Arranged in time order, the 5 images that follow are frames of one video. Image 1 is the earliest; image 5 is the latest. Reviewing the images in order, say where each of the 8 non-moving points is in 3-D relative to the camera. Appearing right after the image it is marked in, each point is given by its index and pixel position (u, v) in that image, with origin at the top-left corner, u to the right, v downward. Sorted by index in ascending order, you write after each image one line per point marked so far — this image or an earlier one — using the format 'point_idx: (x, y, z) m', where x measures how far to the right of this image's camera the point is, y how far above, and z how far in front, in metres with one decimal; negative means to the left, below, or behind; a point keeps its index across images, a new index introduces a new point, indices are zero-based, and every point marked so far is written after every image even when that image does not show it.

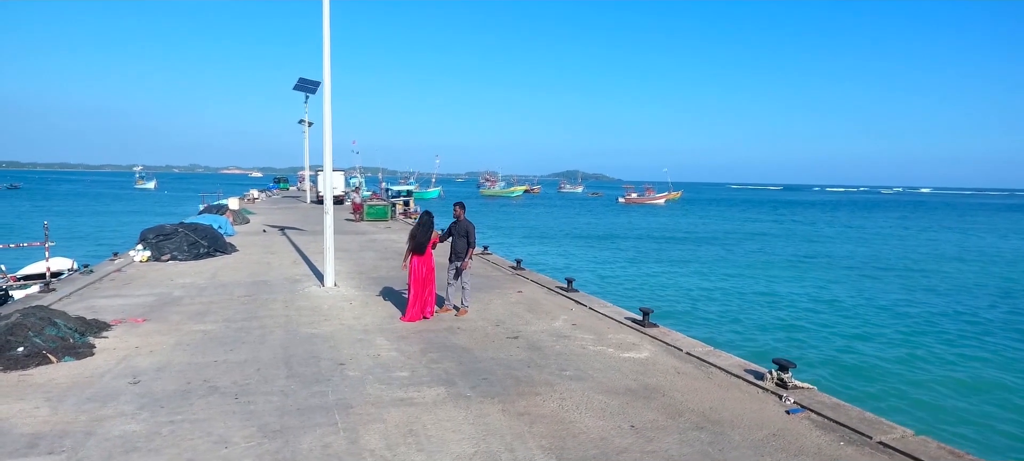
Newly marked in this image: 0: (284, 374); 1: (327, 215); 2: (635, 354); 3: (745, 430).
0: (-1.9, -1.2, +5.0) m
1: (-2.8, +0.2, +9.1) m
2: (+1.2, -1.2, +5.9) m
3: (+1.6, -1.3, +4.0) m
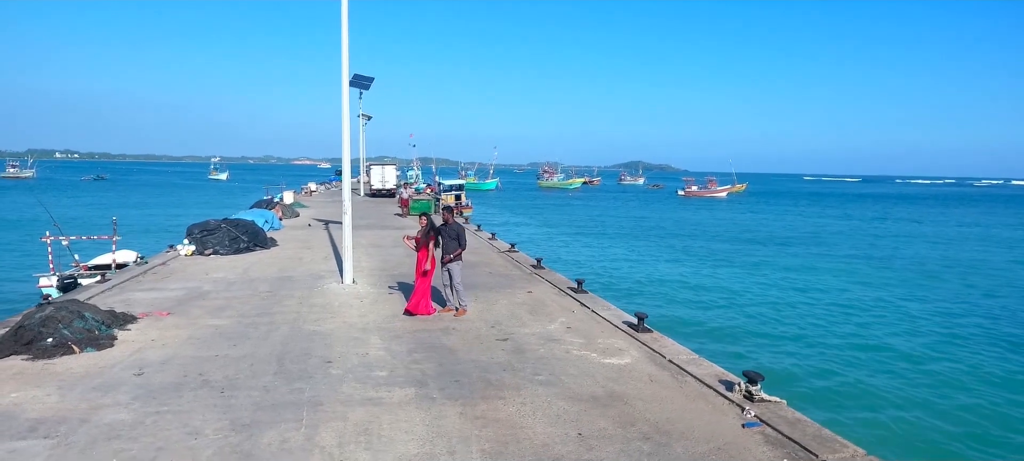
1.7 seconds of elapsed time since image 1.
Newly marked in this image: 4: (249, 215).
0: (-2.1, -1.2, +5.3) m
1: (-2.6, +0.2, +9.5) m
2: (+1.0, -1.3, +5.9) m
3: (+1.2, -1.4, +4.1) m
4: (-7.4, +0.4, +17.1) m
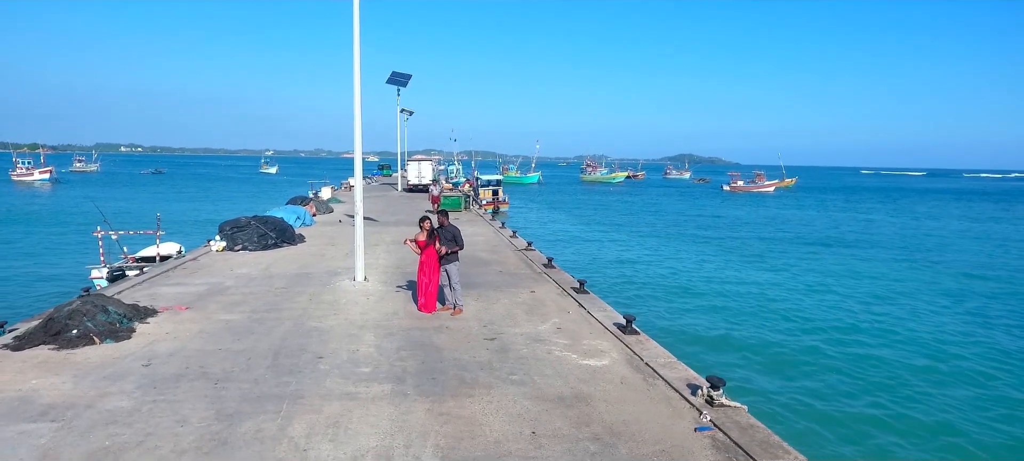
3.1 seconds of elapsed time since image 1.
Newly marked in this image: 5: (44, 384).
0: (-2.4, -1.3, +5.8) m
1: (-2.5, +0.3, +9.9) m
2: (+0.8, -1.3, +6.1) m
3: (+0.9, -1.5, +4.3) m
4: (-6.8, +0.5, +17.8) m
5: (-4.0, -1.3, +5.1) m
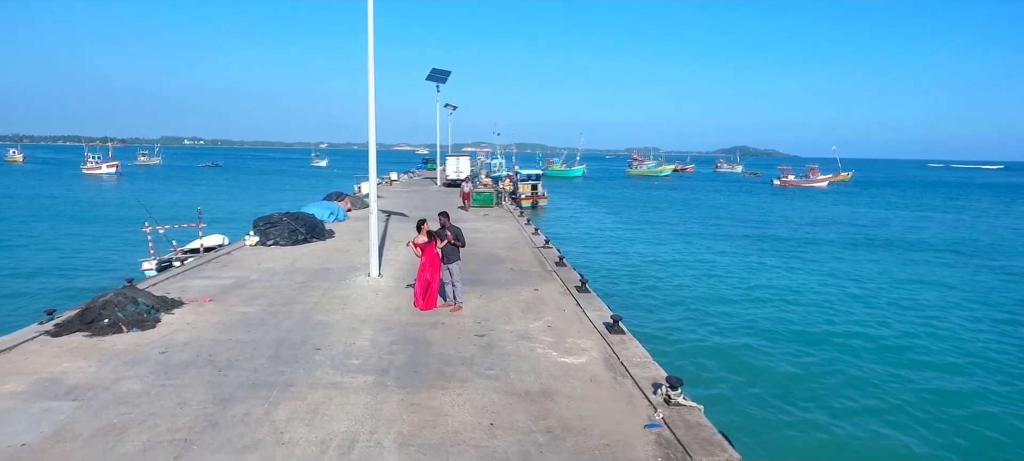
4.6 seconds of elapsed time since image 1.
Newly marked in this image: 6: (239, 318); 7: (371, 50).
0: (-2.6, -1.3, +6.3) m
1: (-2.4, +0.3, +10.5) m
2: (+0.6, -1.4, +6.5) m
3: (+0.6, -1.6, +4.6) m
4: (-6.1, +0.7, +18.7) m
5: (-4.2, -1.3, +5.8) m
6: (-3.5, -1.1, +7.7) m
7: (-2.4, +3.1, +10.2) m
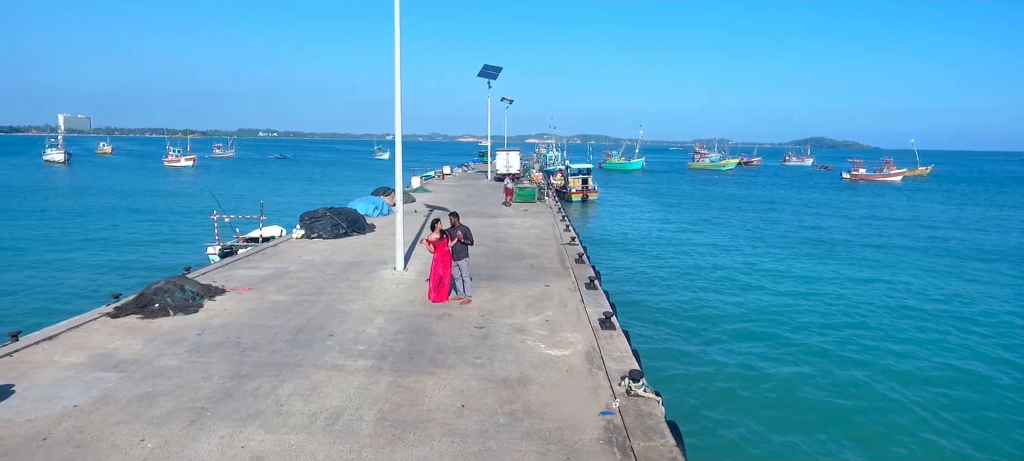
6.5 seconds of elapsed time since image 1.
0: (-2.7, -1.3, +7.2) m
1: (-2.1, +0.3, +11.3) m
2: (+0.5, -1.4, +7.0) m
3: (+0.2, -1.6, +5.2) m
4: (-5.0, +0.9, +19.8) m
5: (-4.4, -1.3, +6.8) m
6: (-3.5, -1.1, +8.7) m
7: (-2.1, +3.1, +11.0) m
